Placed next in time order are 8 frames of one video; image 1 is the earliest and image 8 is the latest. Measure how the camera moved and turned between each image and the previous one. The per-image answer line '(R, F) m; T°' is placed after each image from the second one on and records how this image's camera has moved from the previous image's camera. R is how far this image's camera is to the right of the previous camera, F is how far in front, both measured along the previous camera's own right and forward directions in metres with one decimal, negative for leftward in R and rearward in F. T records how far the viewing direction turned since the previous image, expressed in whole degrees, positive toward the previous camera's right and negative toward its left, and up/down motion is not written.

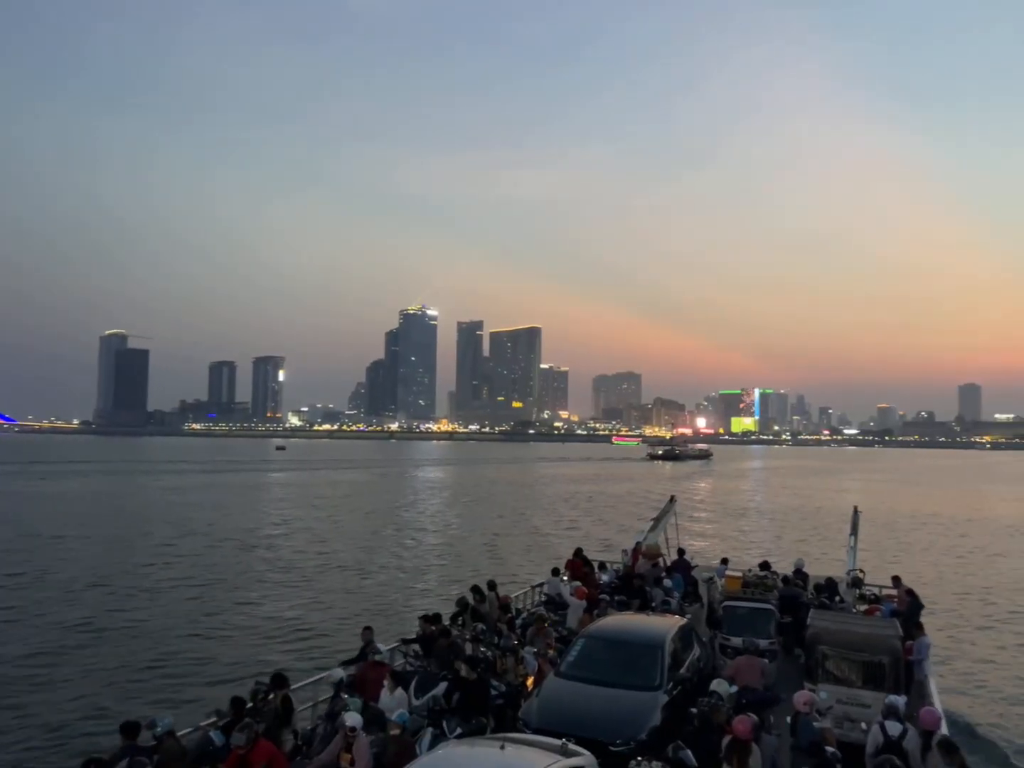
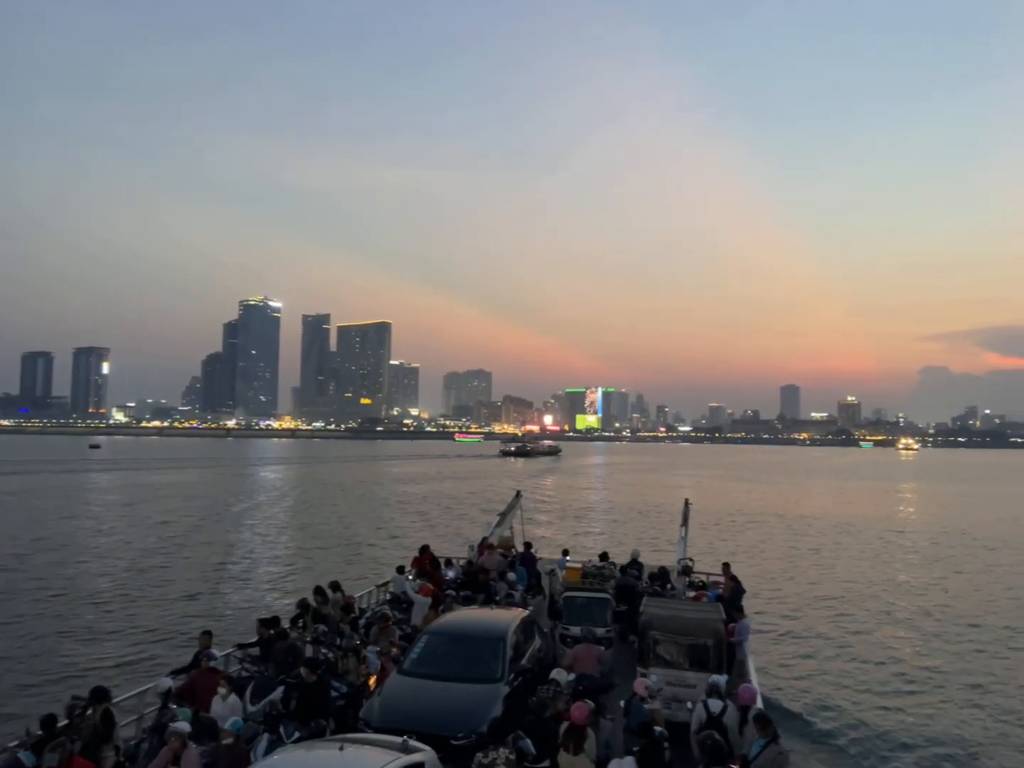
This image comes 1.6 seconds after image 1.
(+0.1, 0.0) m; +11°
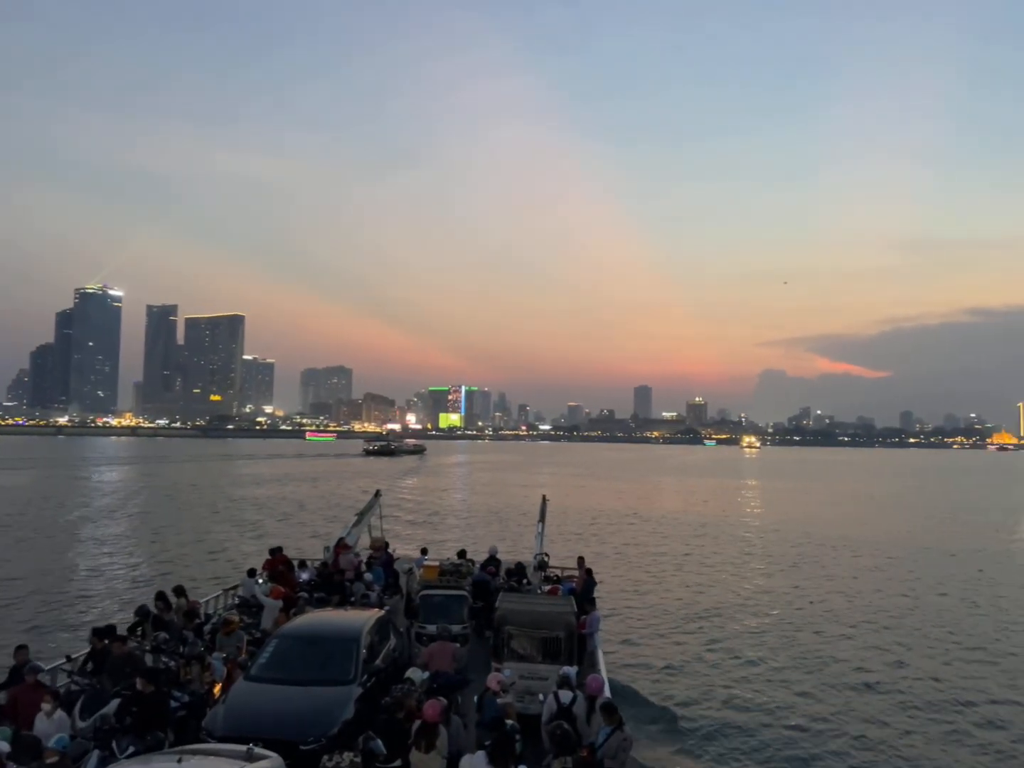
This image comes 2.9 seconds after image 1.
(+0.1, 0.0) m; +10°
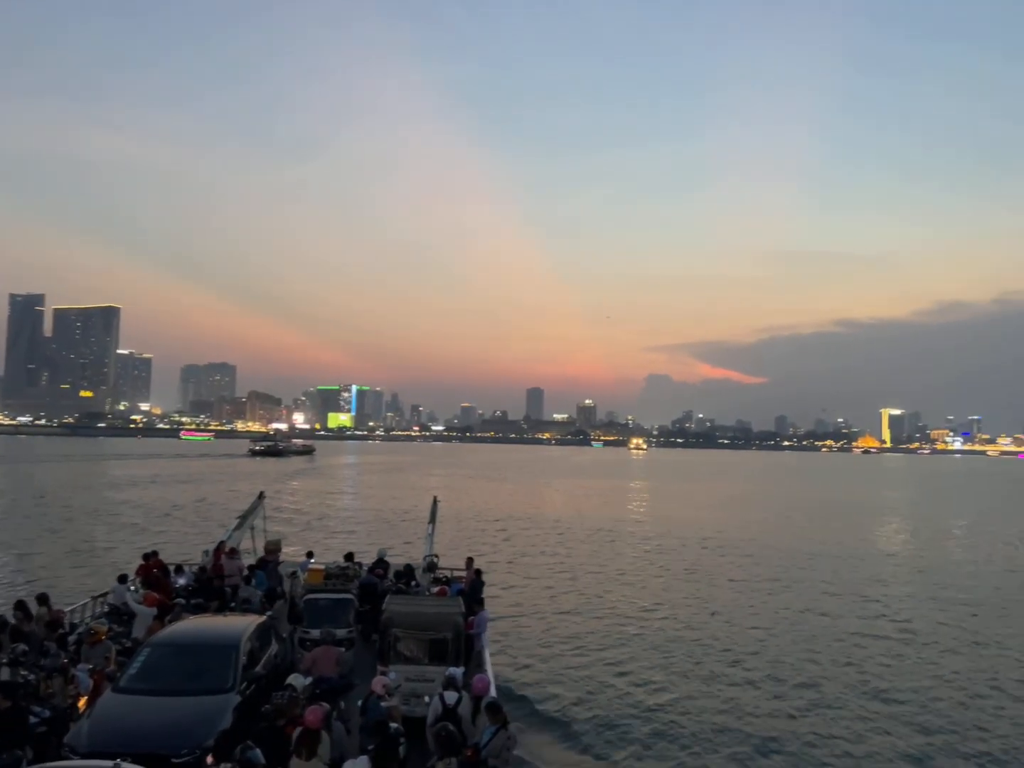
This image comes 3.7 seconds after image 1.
(0.0, 0.0) m; +8°
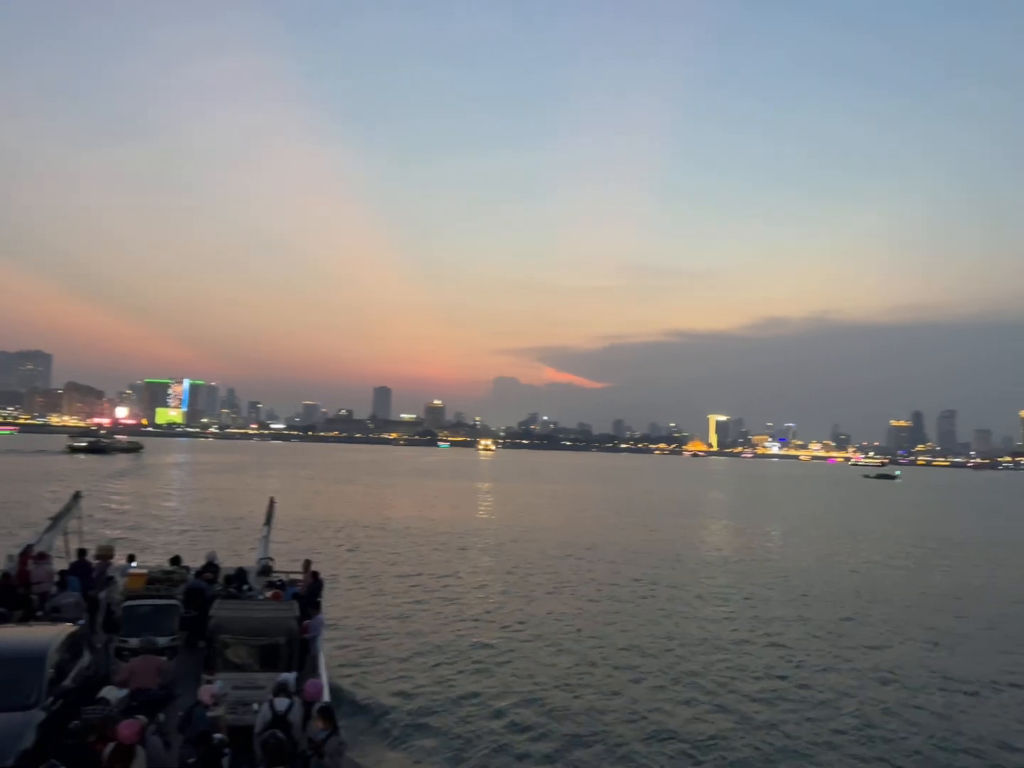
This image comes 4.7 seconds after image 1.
(+0.1, 0.0) m; +11°
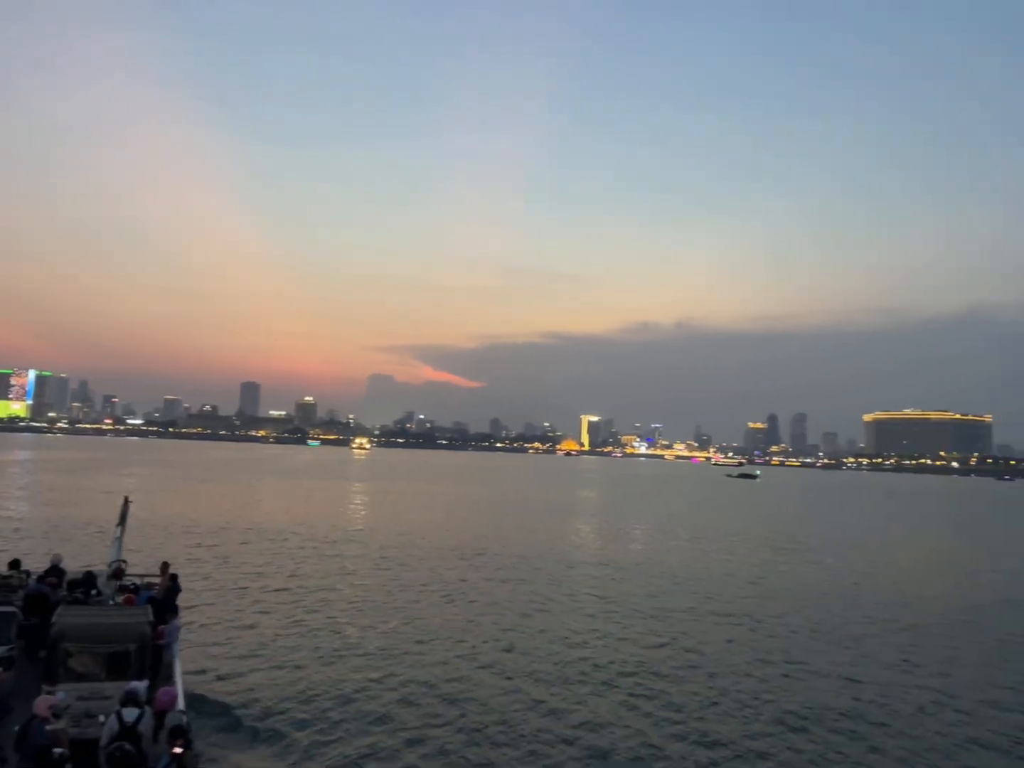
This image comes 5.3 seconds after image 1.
(+0.1, 0.0) m; +9°
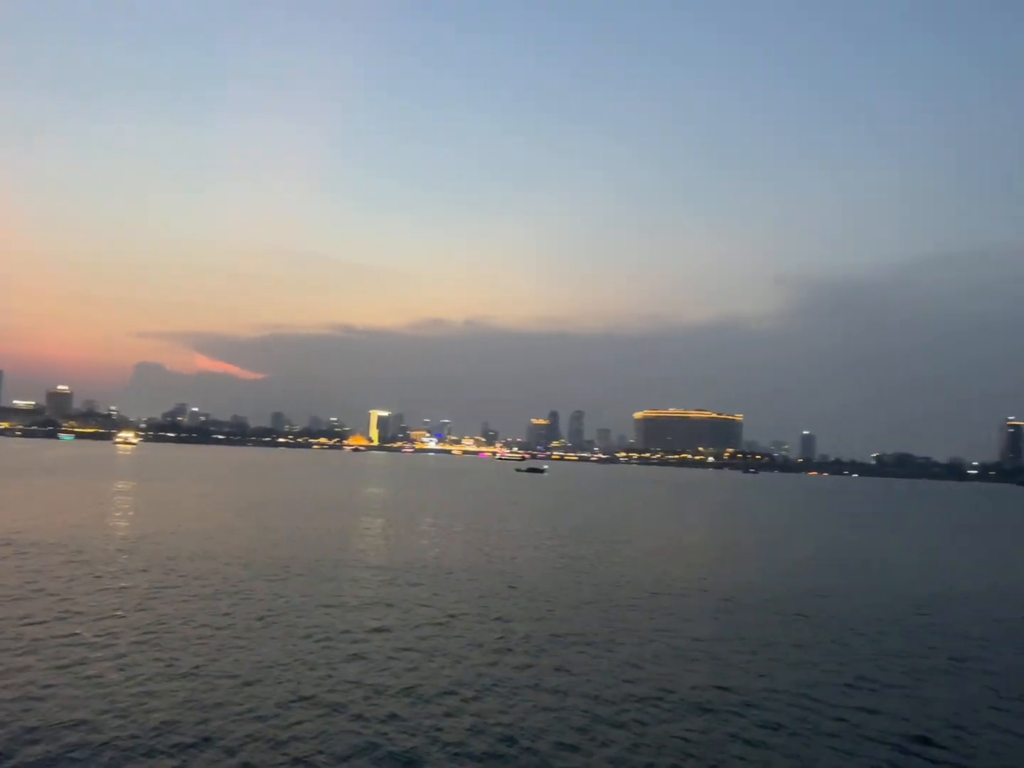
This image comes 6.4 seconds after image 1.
(-1.1, +2.0) m; +15°
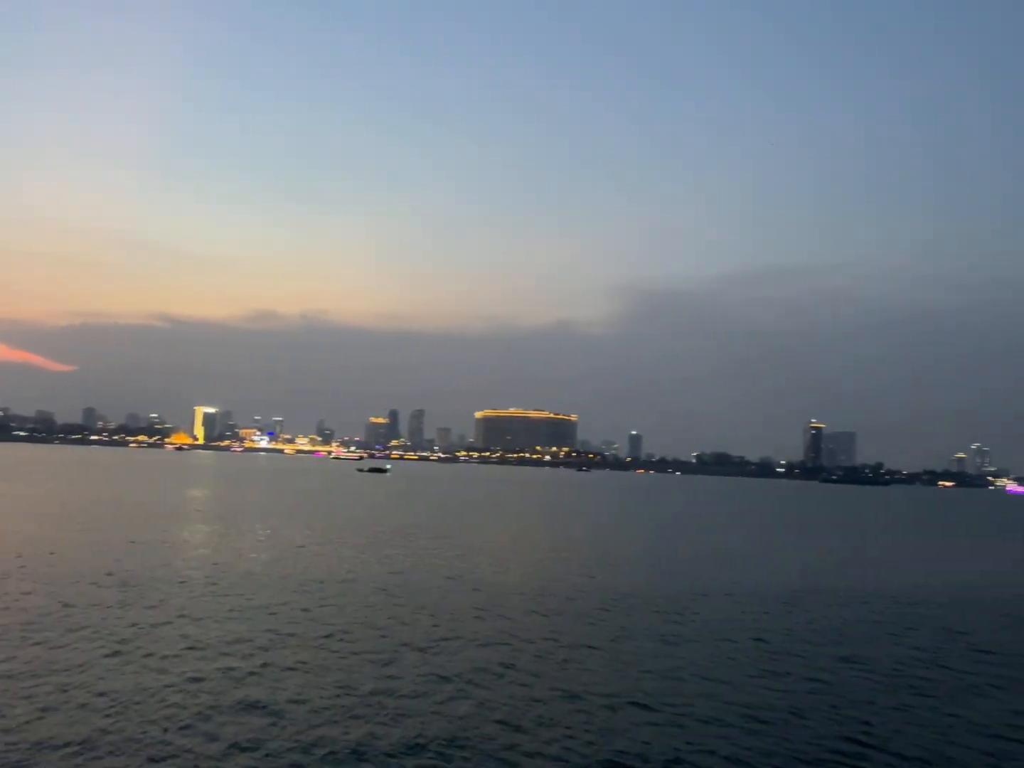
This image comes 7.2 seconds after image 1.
(-2.0, +2.6) m; +11°
